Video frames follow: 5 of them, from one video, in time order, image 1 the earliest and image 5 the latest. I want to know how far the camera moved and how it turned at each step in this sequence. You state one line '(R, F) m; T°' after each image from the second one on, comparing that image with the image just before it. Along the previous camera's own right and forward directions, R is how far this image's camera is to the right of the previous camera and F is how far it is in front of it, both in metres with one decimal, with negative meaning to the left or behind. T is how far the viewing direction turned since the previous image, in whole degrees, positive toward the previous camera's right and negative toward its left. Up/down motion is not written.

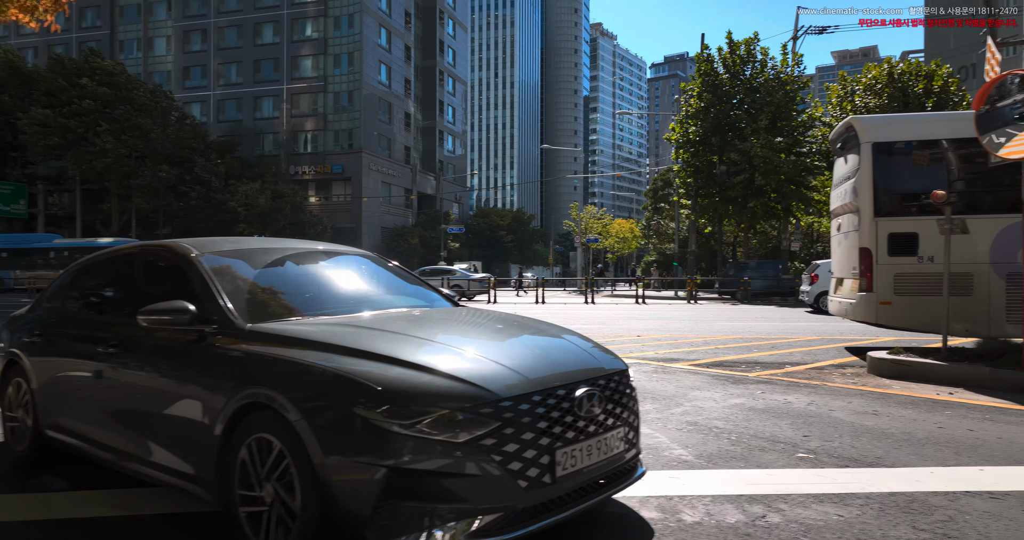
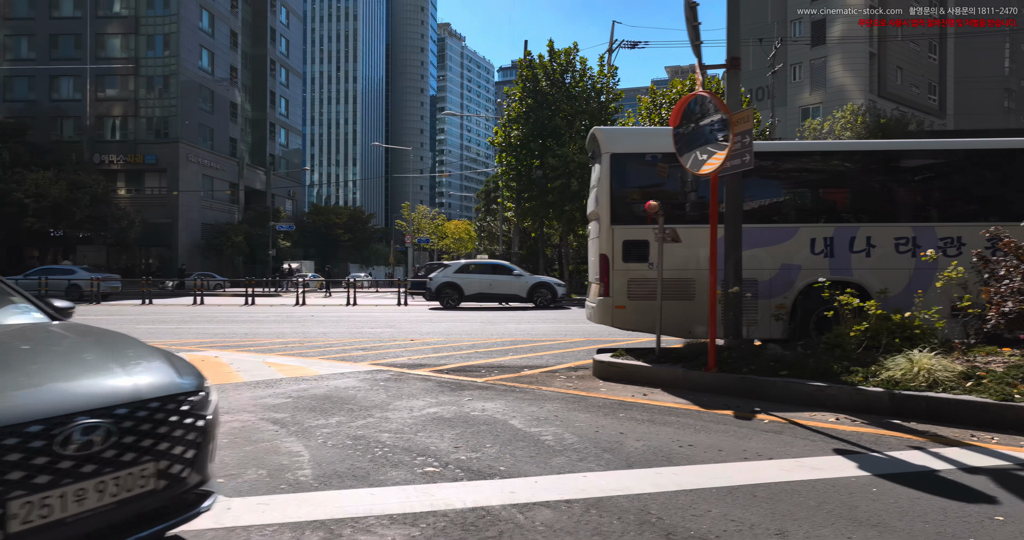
(+1.3, 0.0) m; +12°
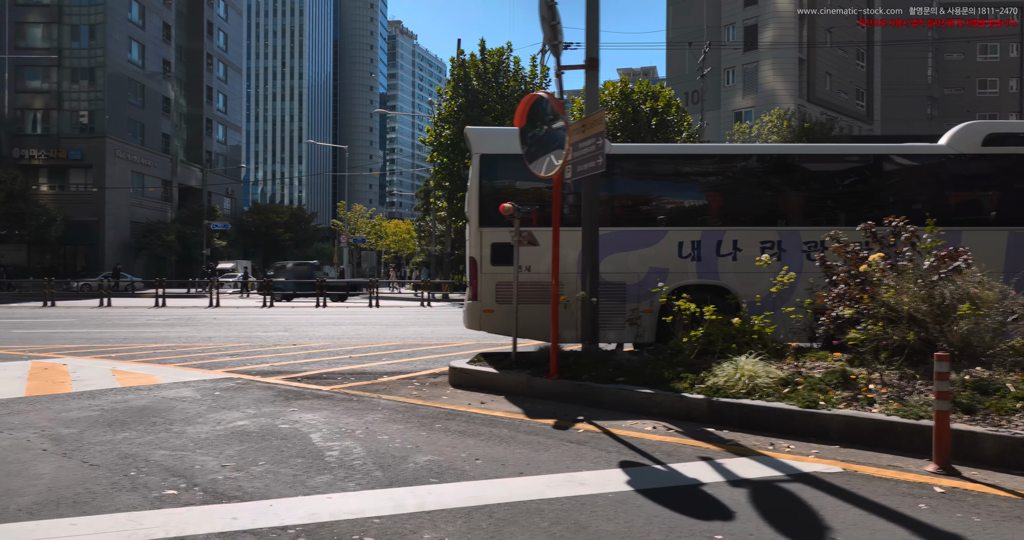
(+1.2, +0.2) m; +4°
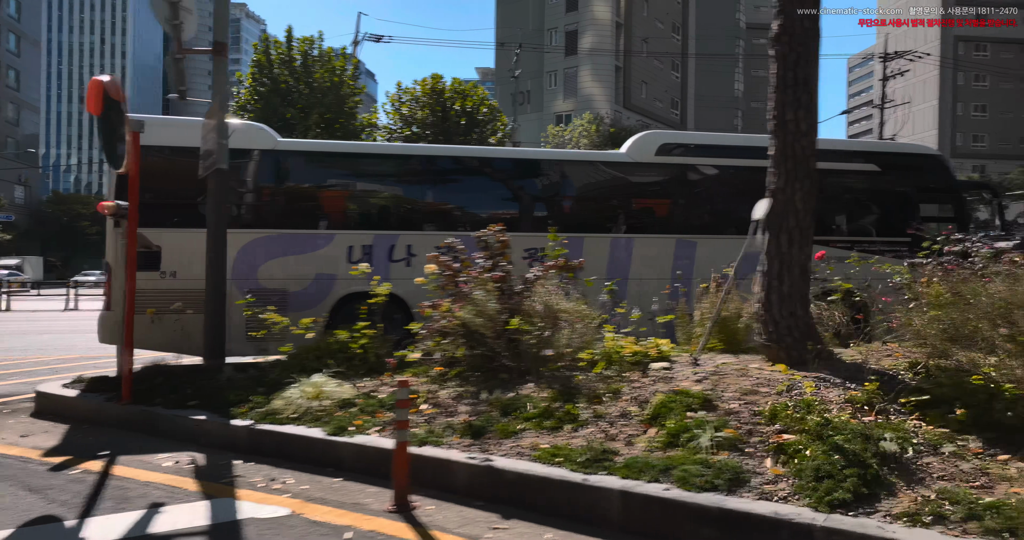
(+2.5, +0.3) m; +11°
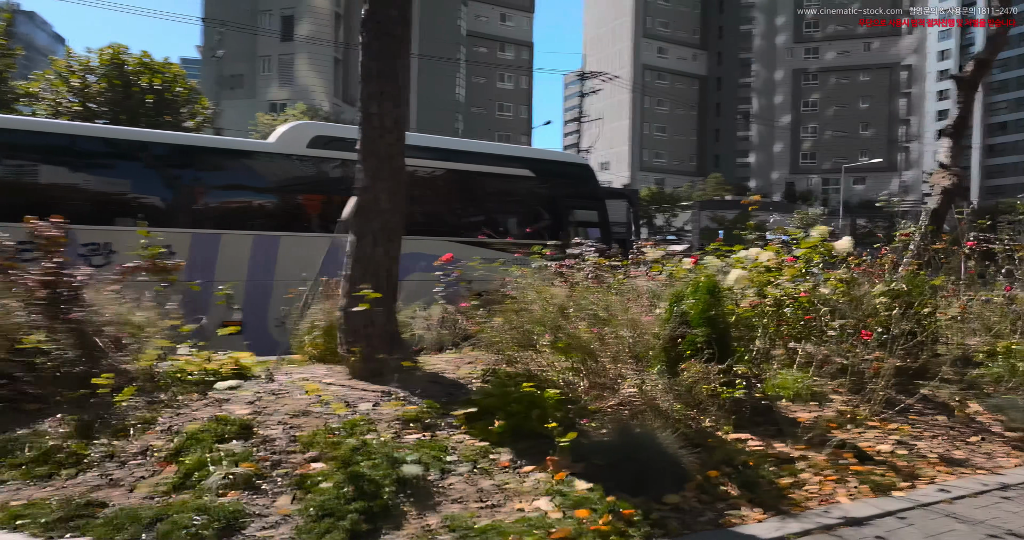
(+1.2, +0.4) m; +21°
